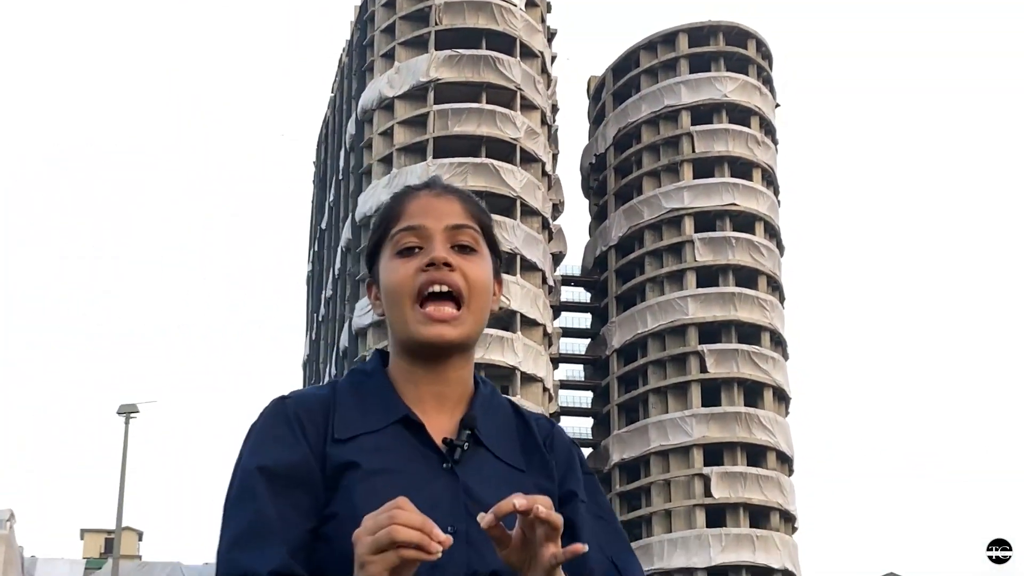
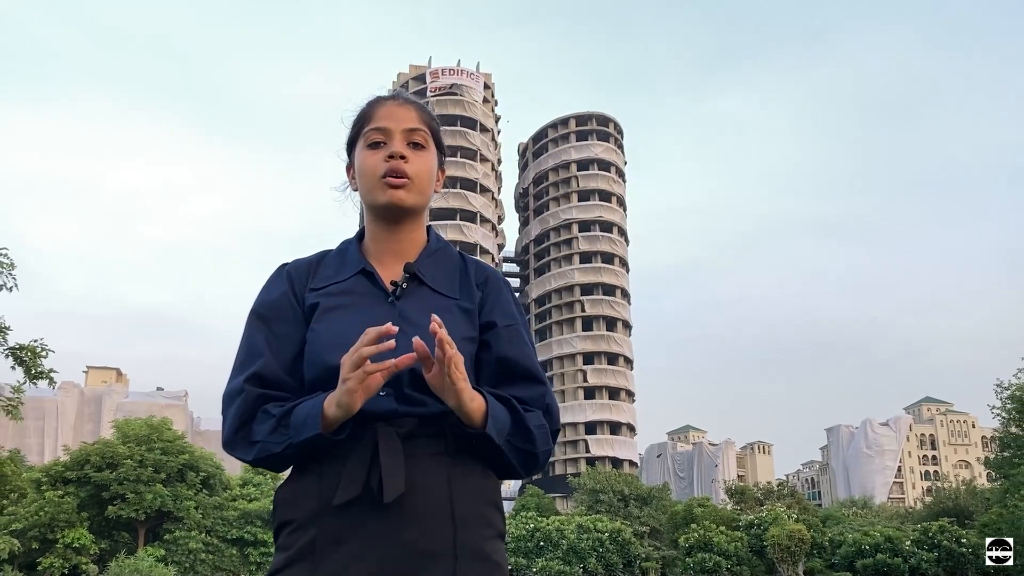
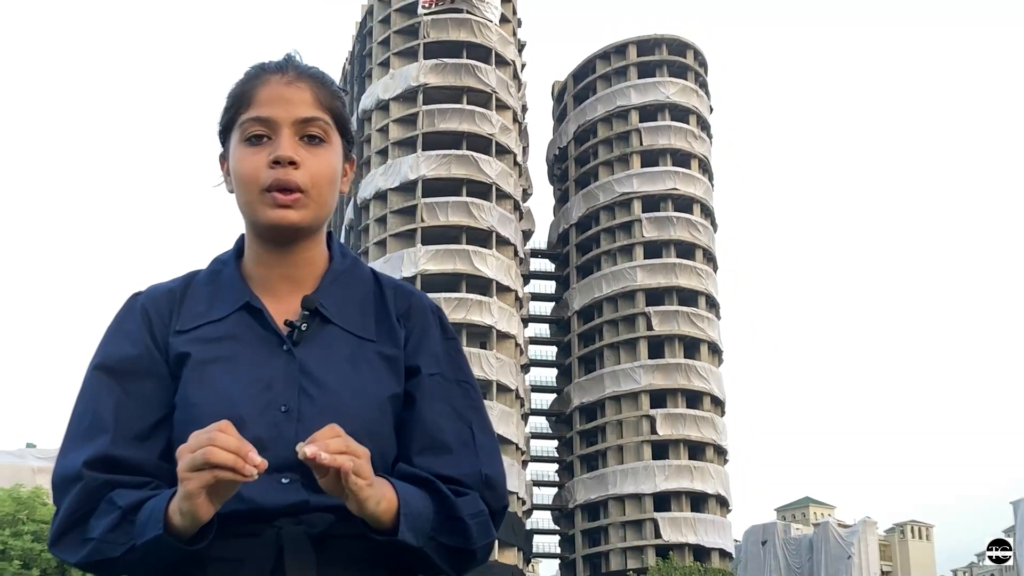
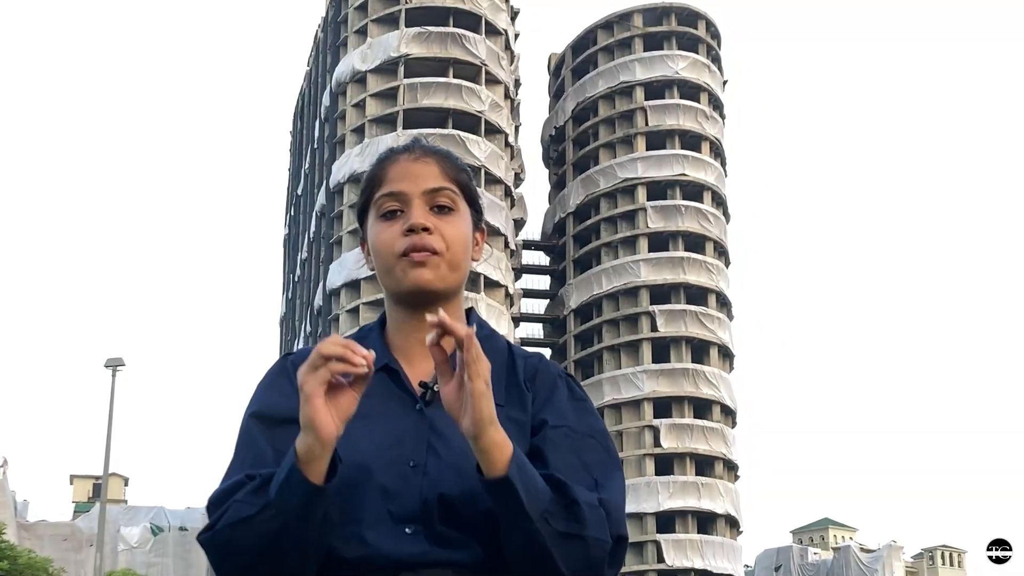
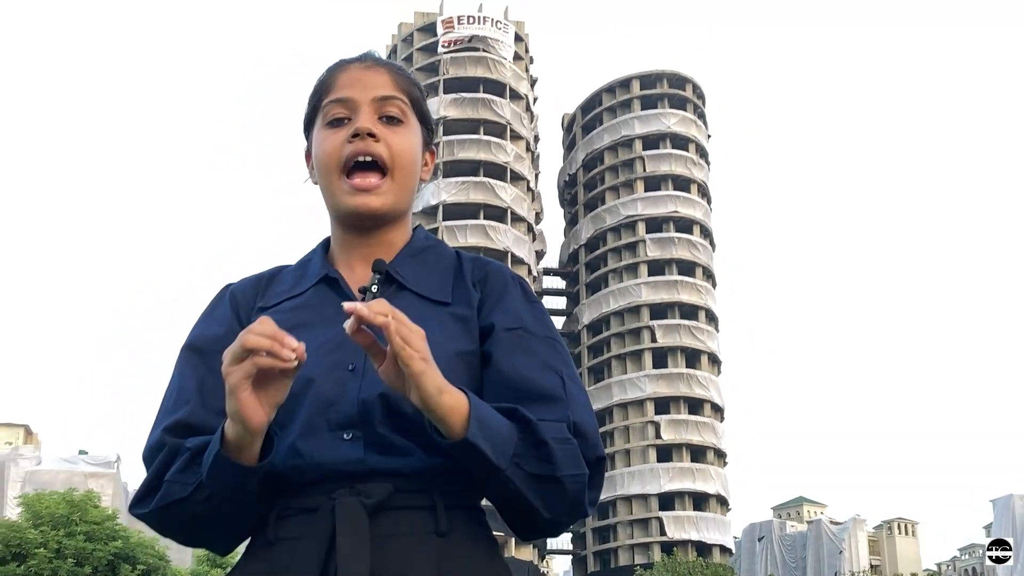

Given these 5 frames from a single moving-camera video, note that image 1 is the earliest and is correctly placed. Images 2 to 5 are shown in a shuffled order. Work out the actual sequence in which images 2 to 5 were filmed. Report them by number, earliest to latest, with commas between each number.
4, 3, 5, 2
